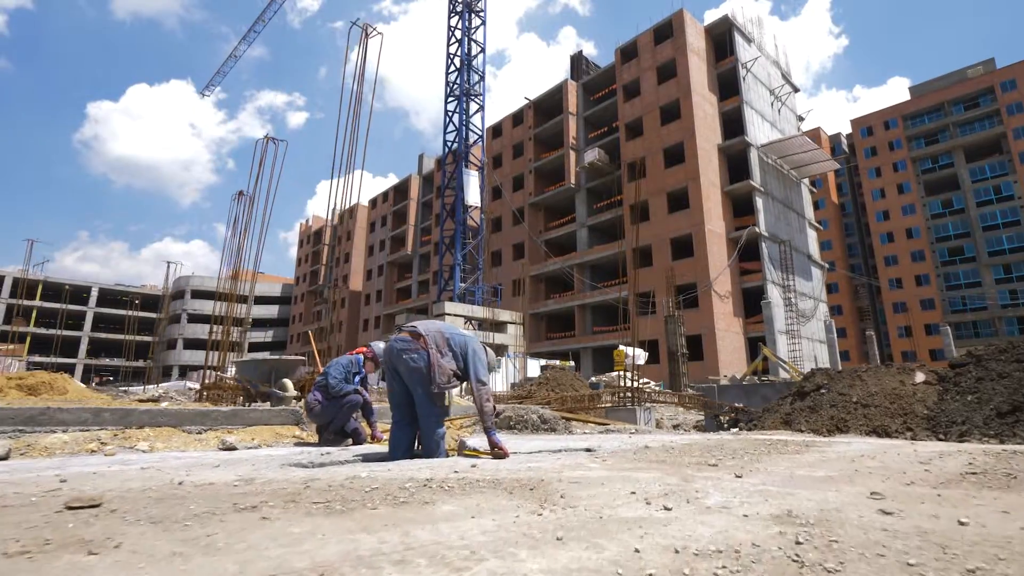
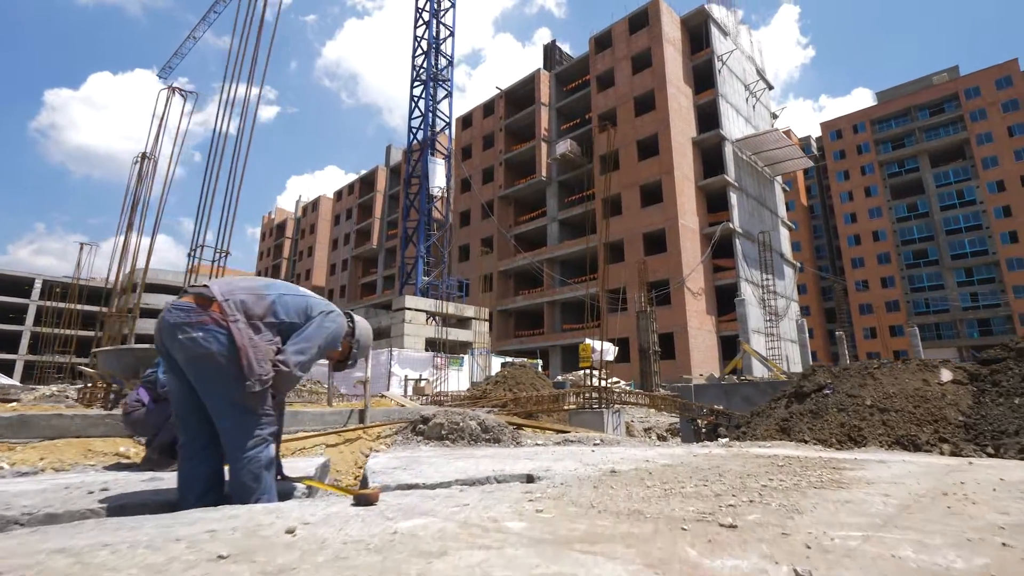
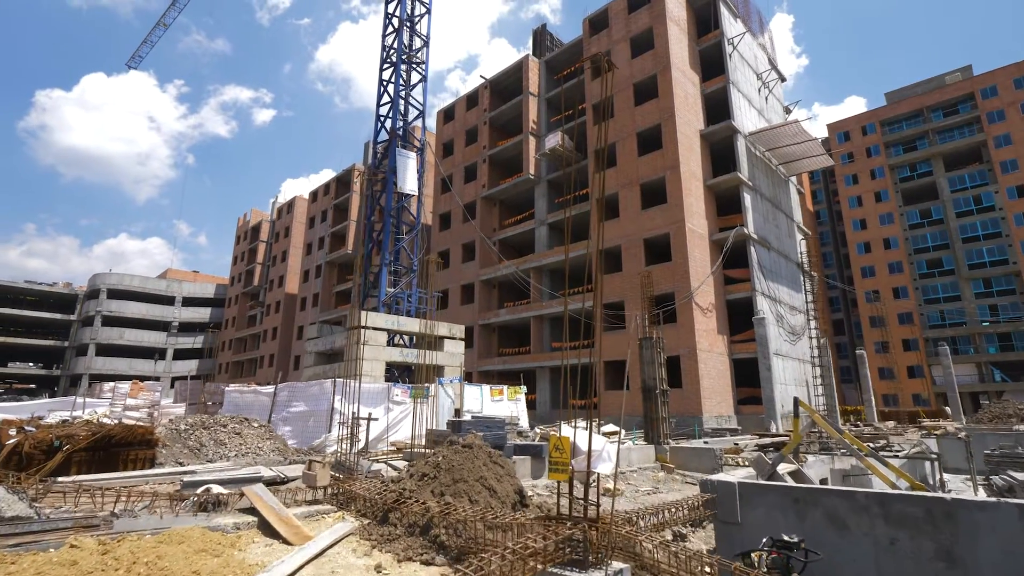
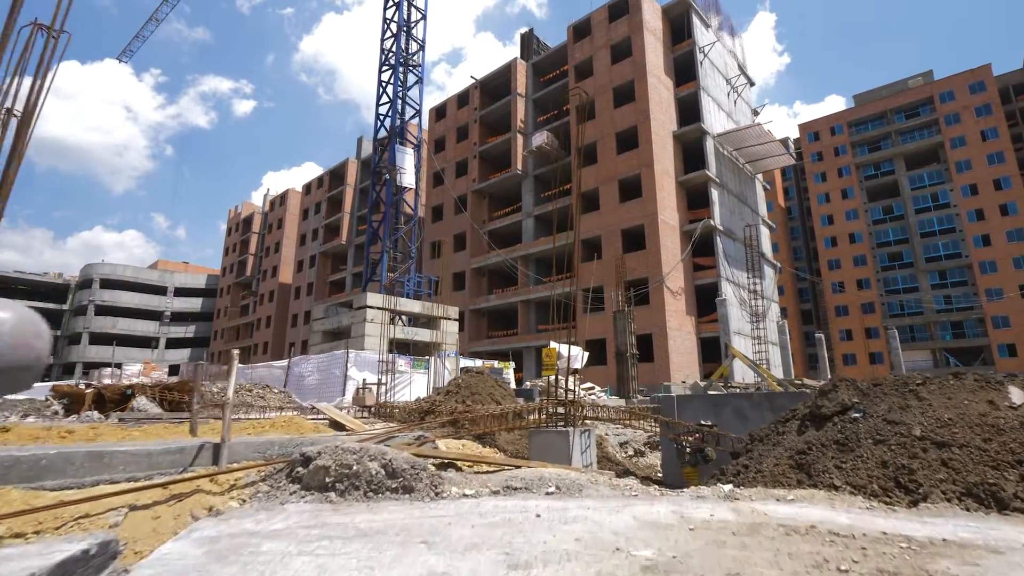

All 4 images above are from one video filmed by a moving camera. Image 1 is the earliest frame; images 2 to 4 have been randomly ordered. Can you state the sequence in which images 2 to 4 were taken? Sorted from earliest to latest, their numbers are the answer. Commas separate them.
2, 4, 3
